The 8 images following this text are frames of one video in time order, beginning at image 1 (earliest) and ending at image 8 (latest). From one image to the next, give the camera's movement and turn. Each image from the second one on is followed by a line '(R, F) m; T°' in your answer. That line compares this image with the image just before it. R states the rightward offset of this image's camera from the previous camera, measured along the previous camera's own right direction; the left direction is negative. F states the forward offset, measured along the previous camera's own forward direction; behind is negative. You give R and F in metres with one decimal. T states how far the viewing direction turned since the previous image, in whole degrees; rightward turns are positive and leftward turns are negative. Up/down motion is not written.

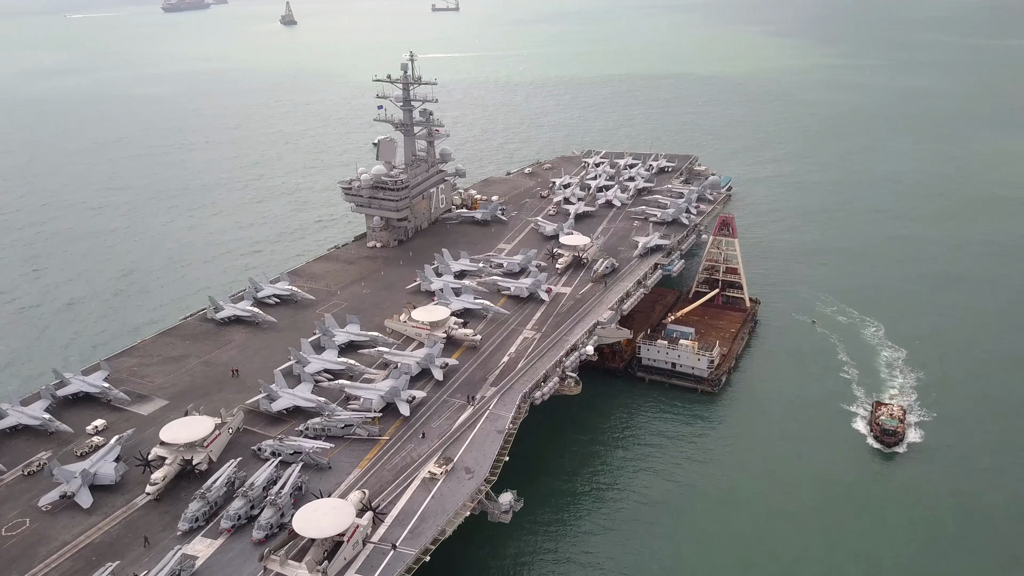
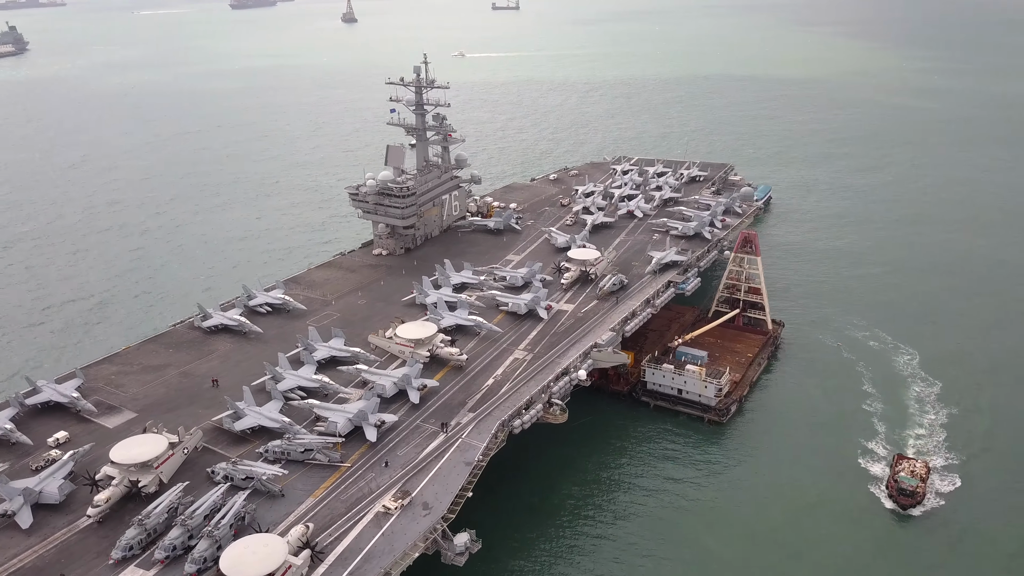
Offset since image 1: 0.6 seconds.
(+3.6, +2.6) m; -4°
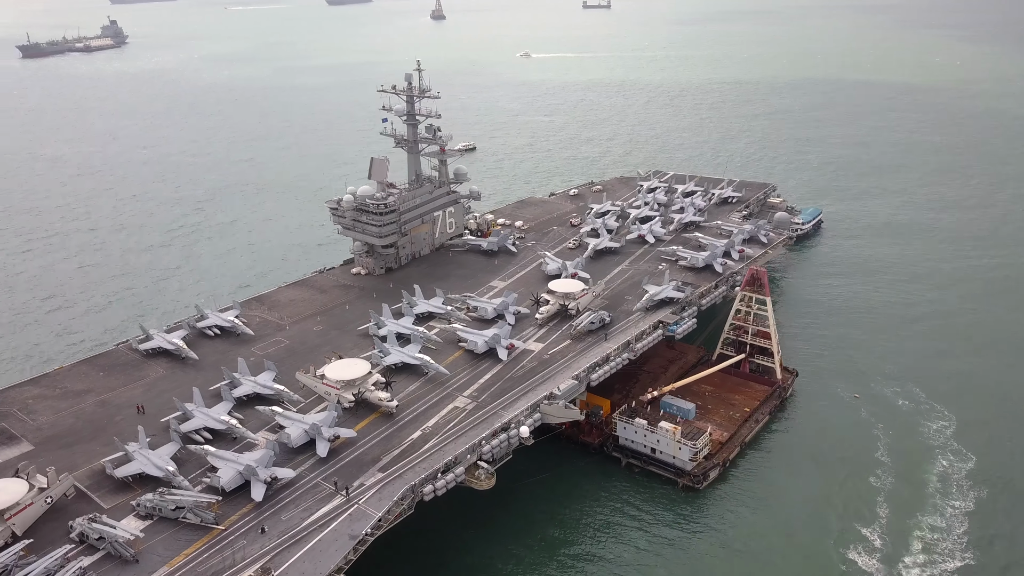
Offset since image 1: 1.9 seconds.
(+7.0, +5.2) m; -6°
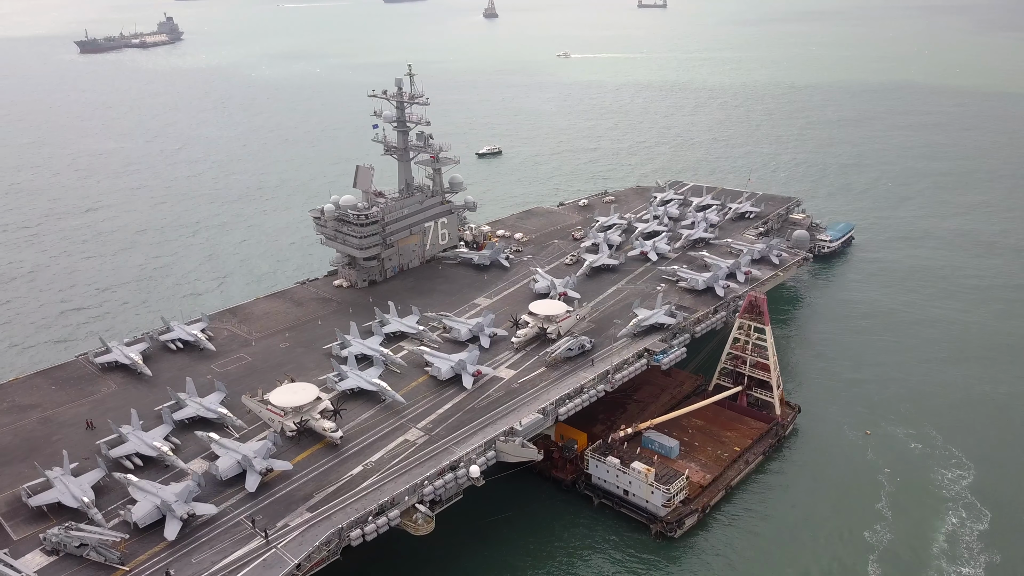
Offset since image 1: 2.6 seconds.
(+4.3, +3.1) m; -4°
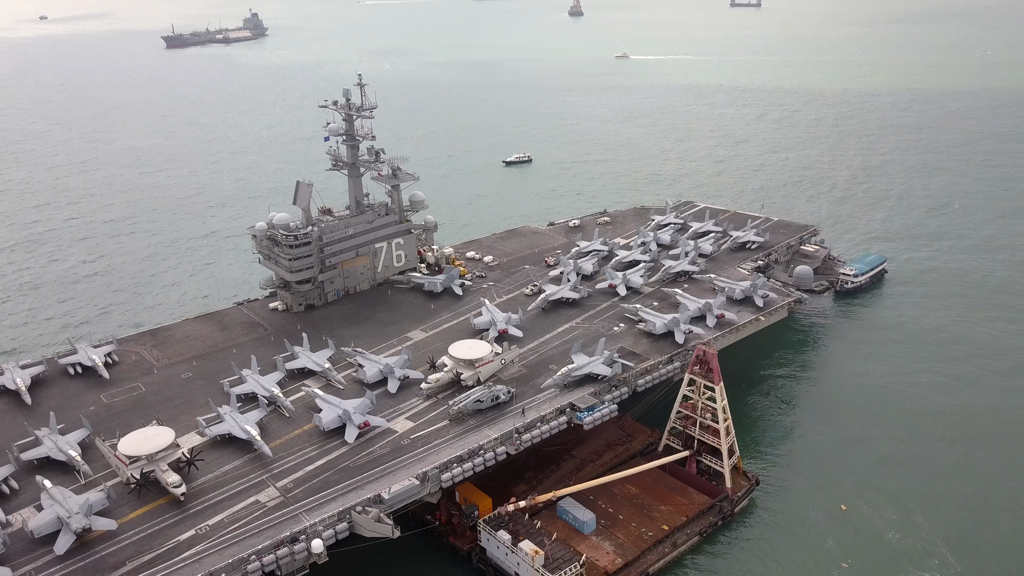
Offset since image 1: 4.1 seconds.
(+8.7, +5.3) m; -6°
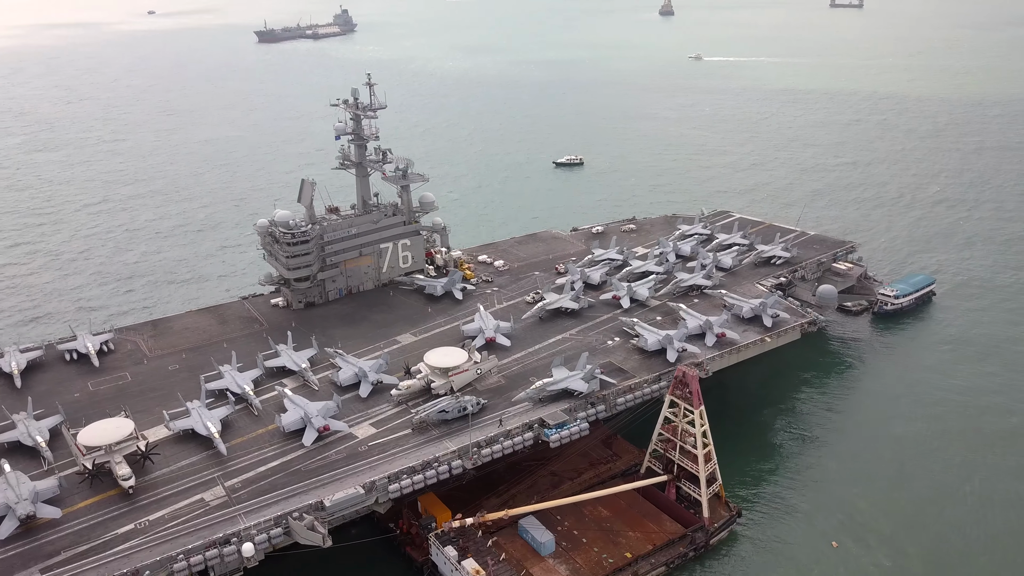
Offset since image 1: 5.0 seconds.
(+5.3, +1.4) m; -6°
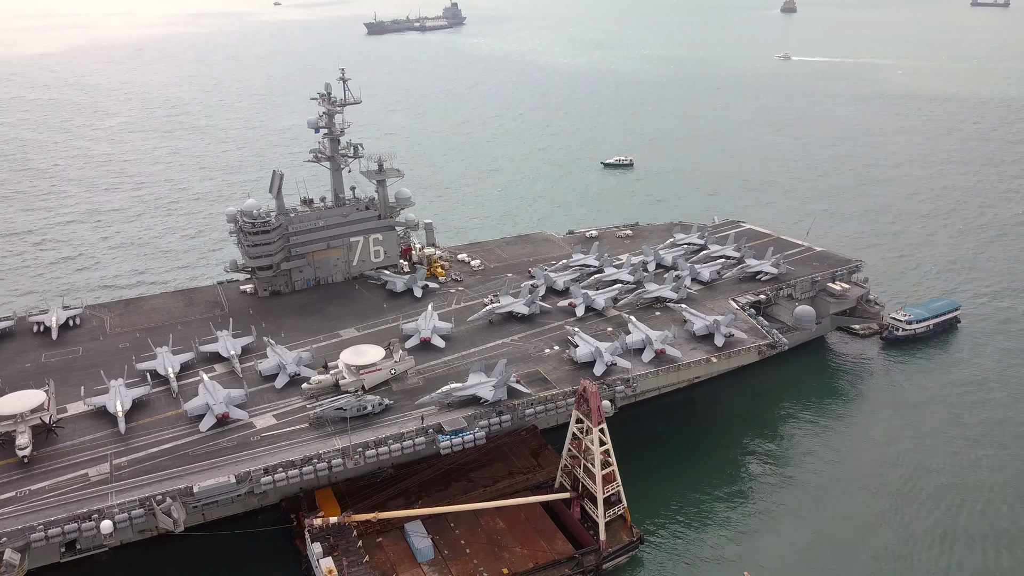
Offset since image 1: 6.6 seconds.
(+9.6, +1.4) m; -8°
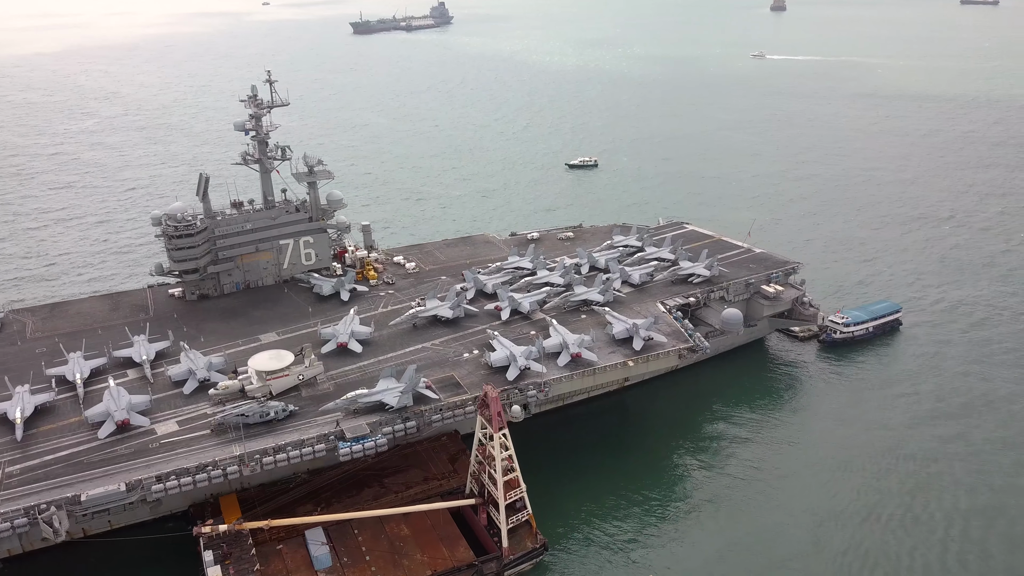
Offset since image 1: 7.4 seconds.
(+4.4, +0.4) m; 0°
